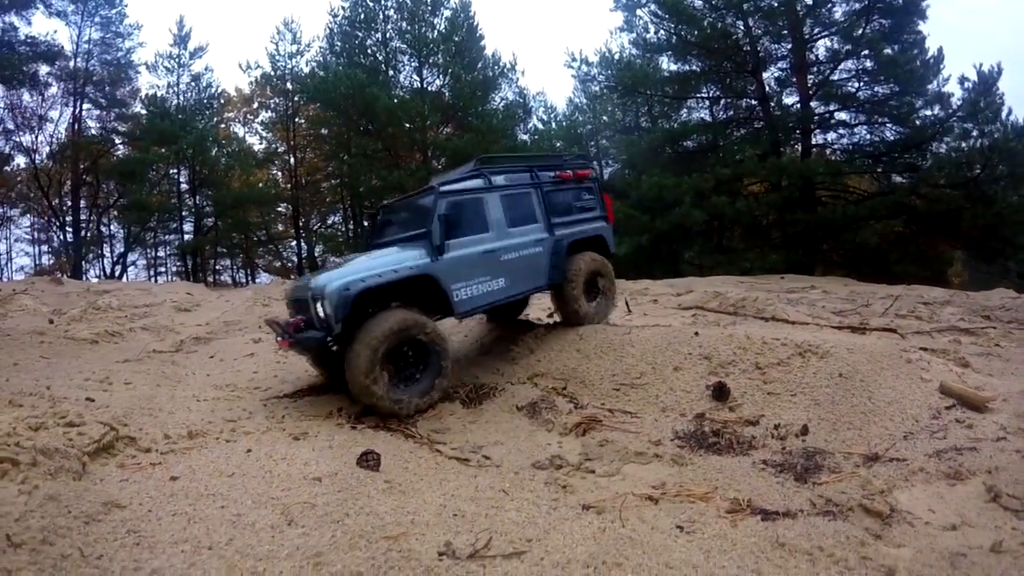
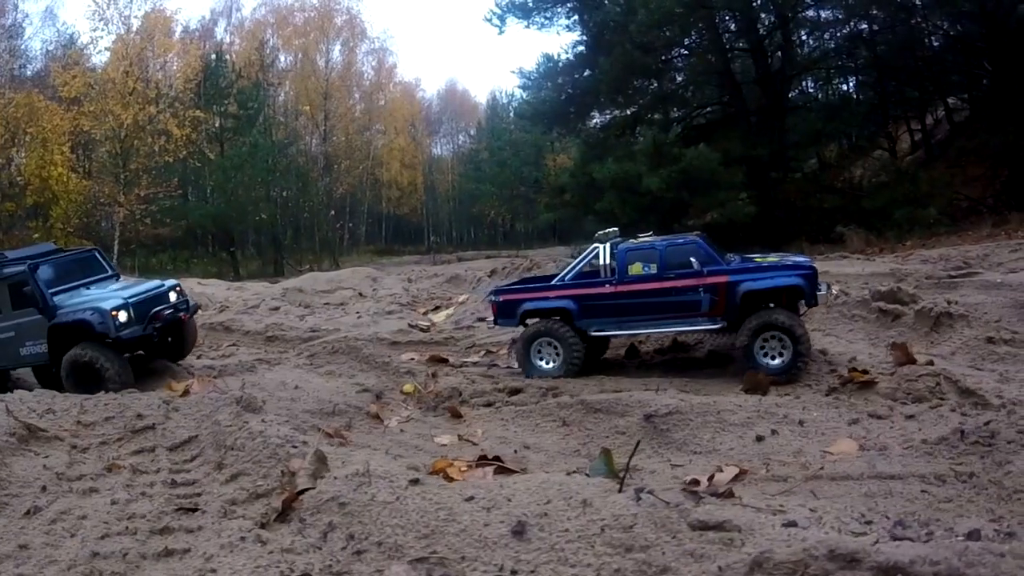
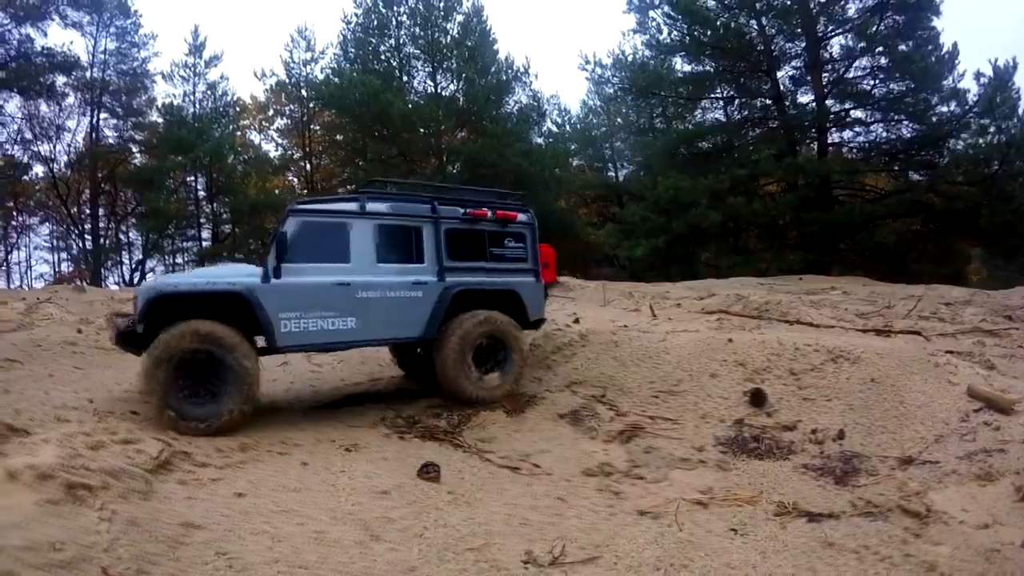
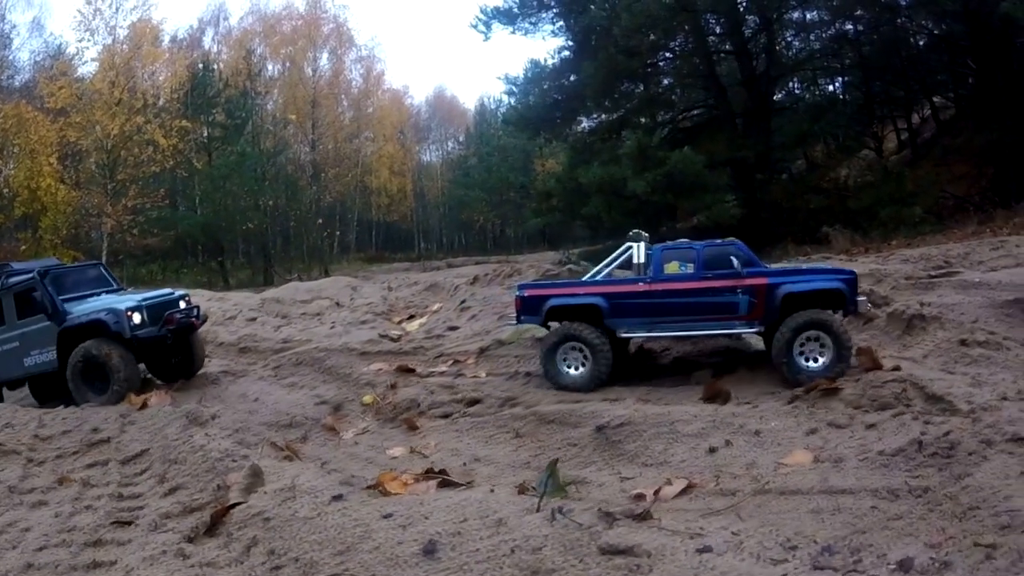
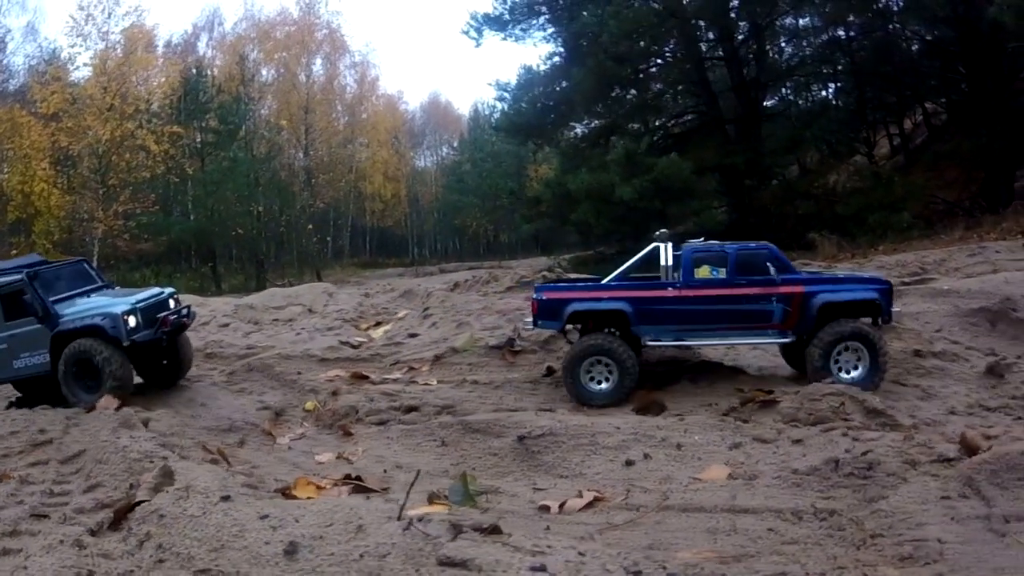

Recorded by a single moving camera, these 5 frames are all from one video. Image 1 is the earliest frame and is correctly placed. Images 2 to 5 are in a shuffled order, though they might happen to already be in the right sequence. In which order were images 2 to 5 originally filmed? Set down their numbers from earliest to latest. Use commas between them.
3, 2, 4, 5
